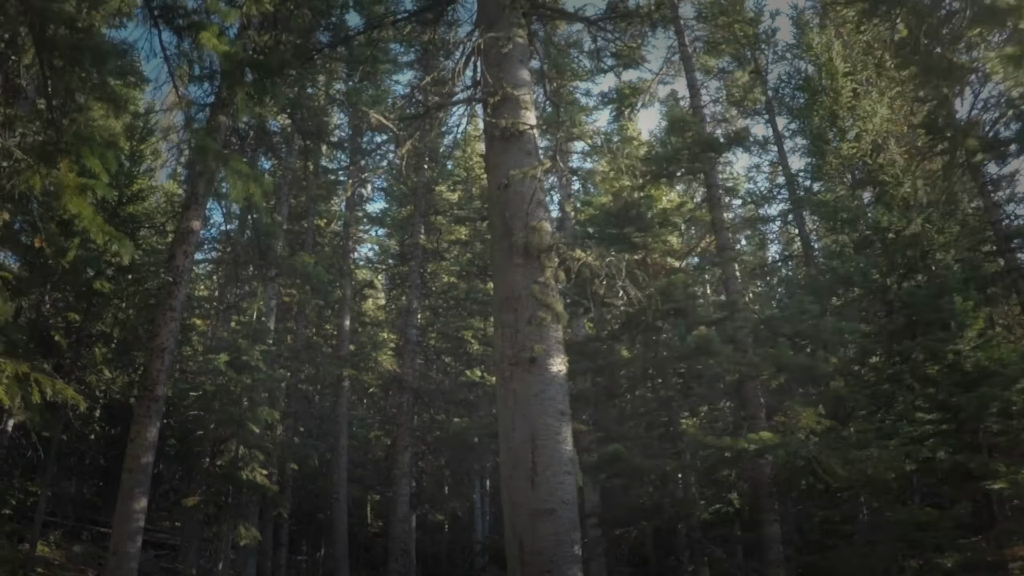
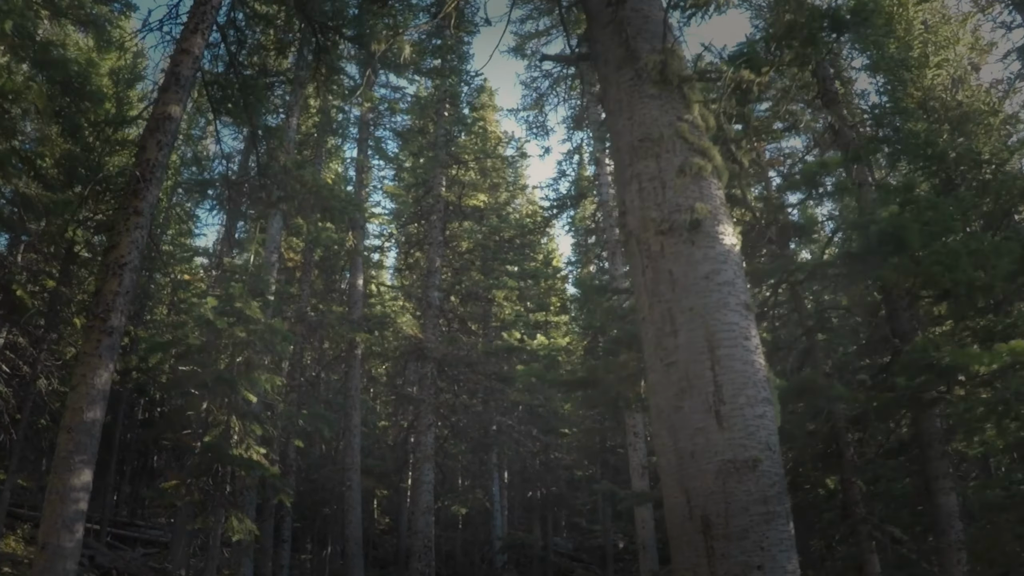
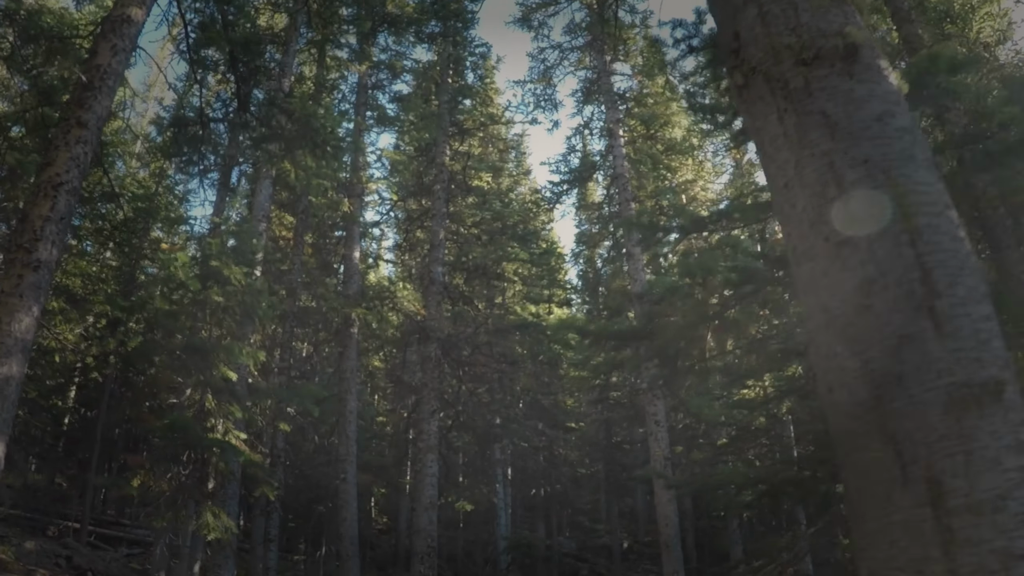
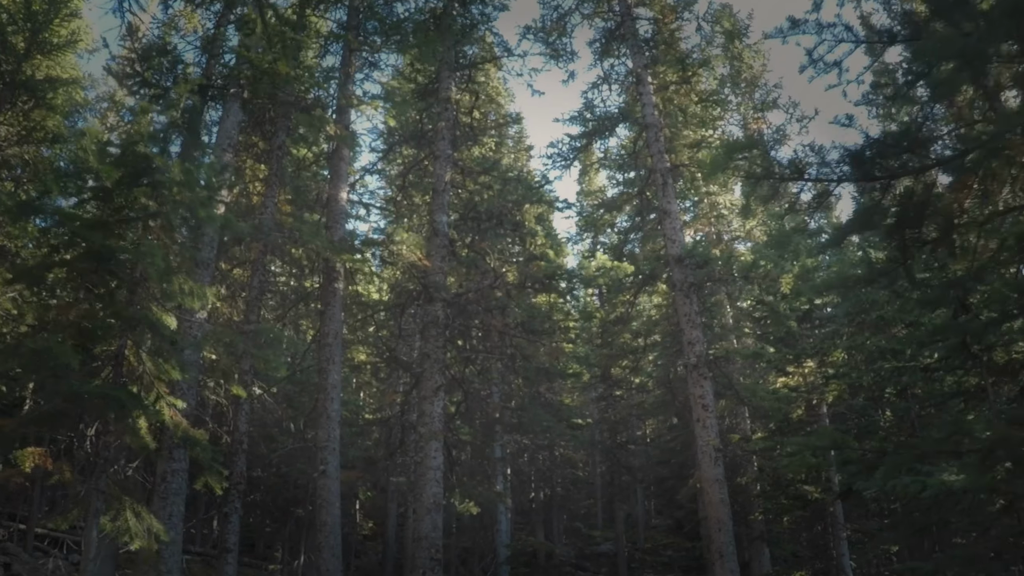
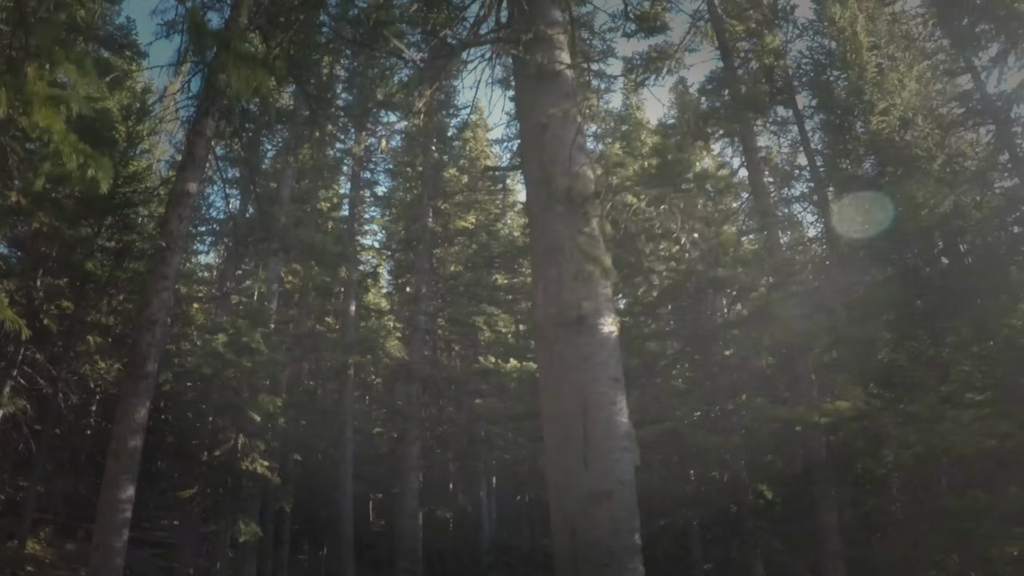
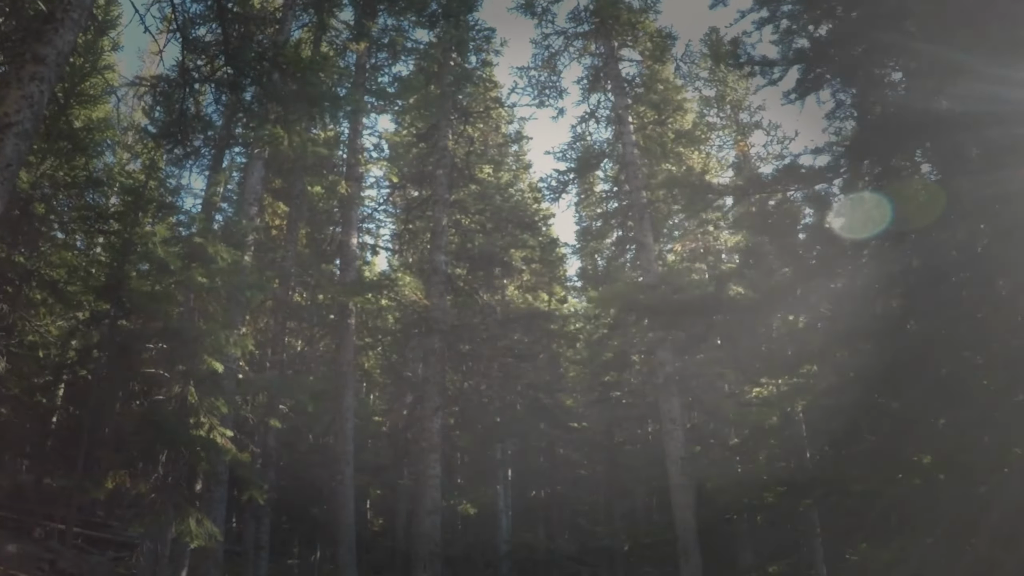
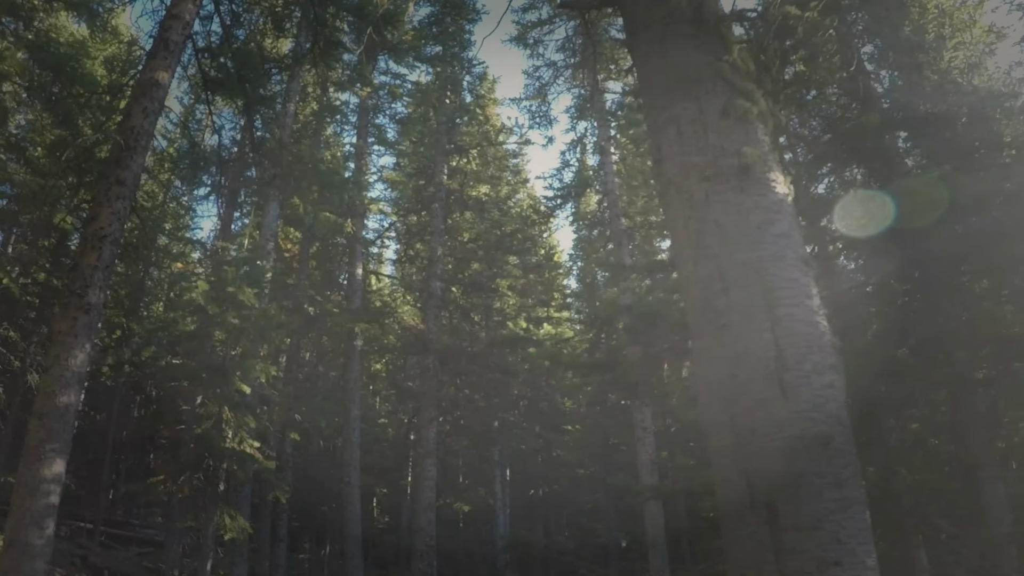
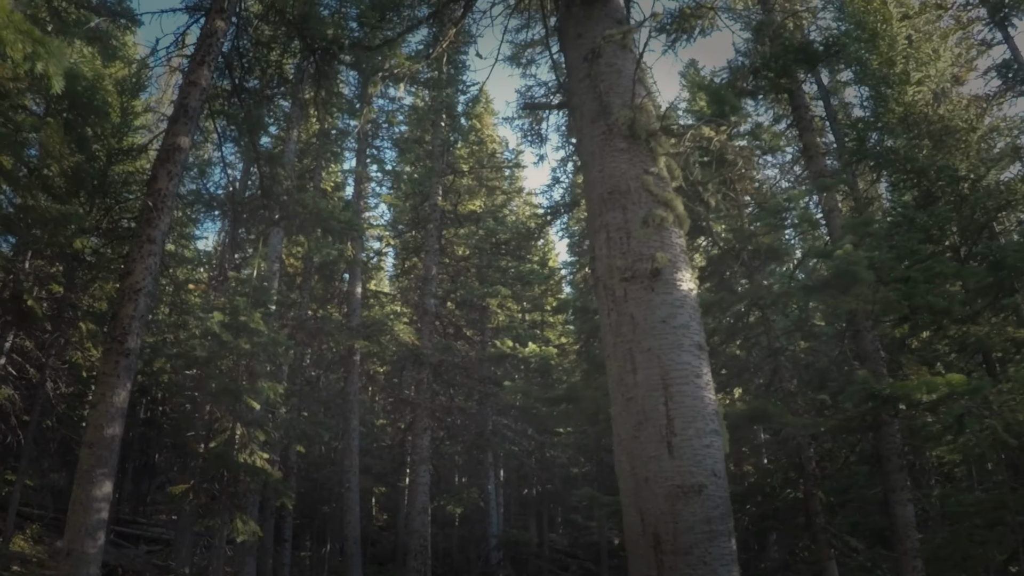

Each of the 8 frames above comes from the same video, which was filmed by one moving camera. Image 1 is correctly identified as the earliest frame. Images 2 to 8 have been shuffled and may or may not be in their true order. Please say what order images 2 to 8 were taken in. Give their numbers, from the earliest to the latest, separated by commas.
5, 8, 2, 7, 3, 6, 4
